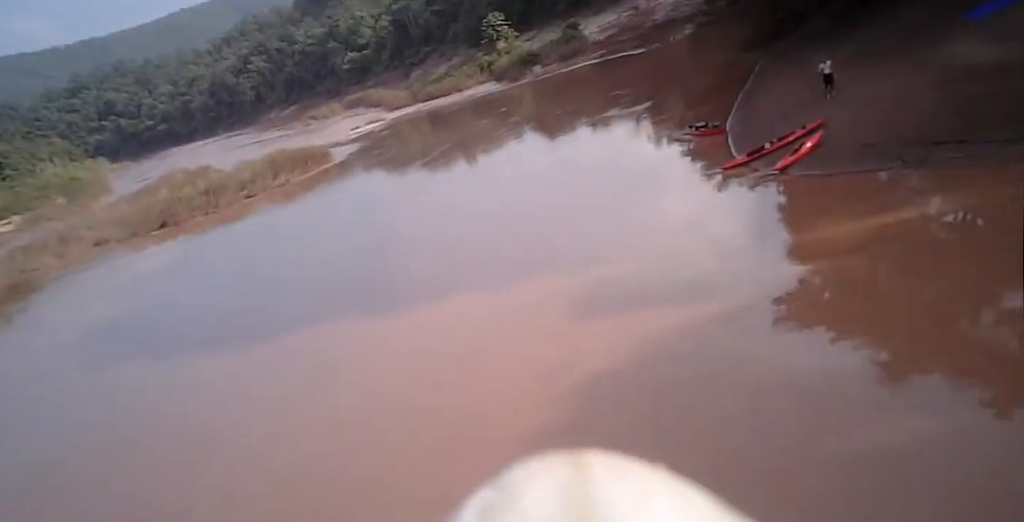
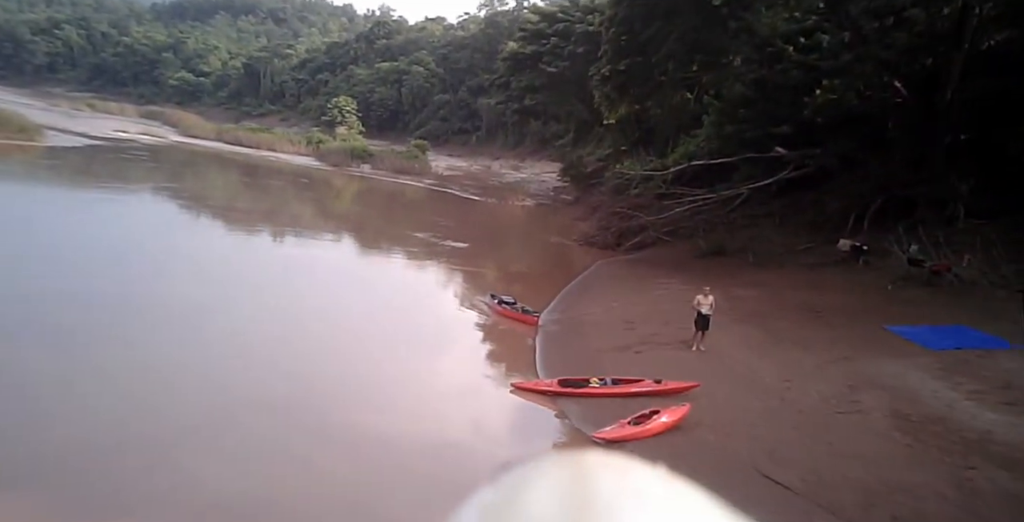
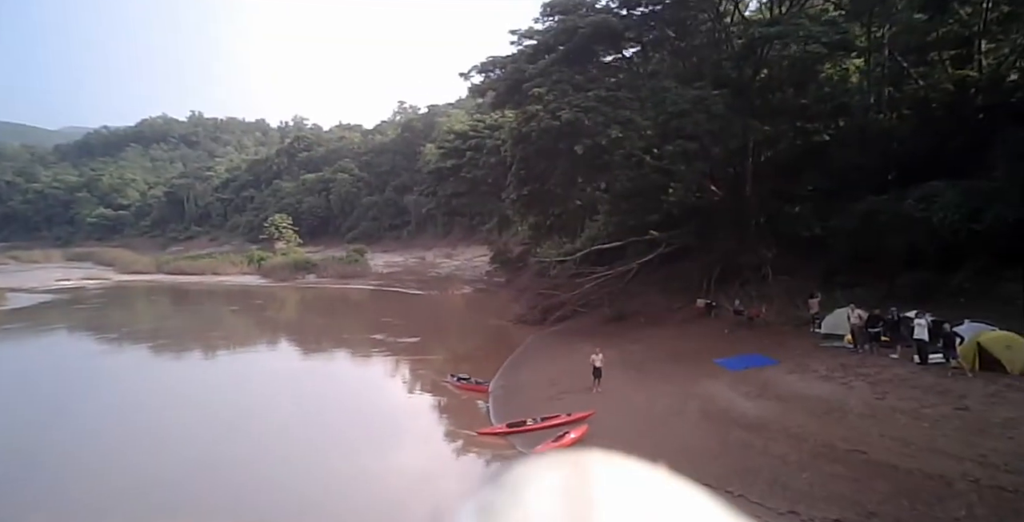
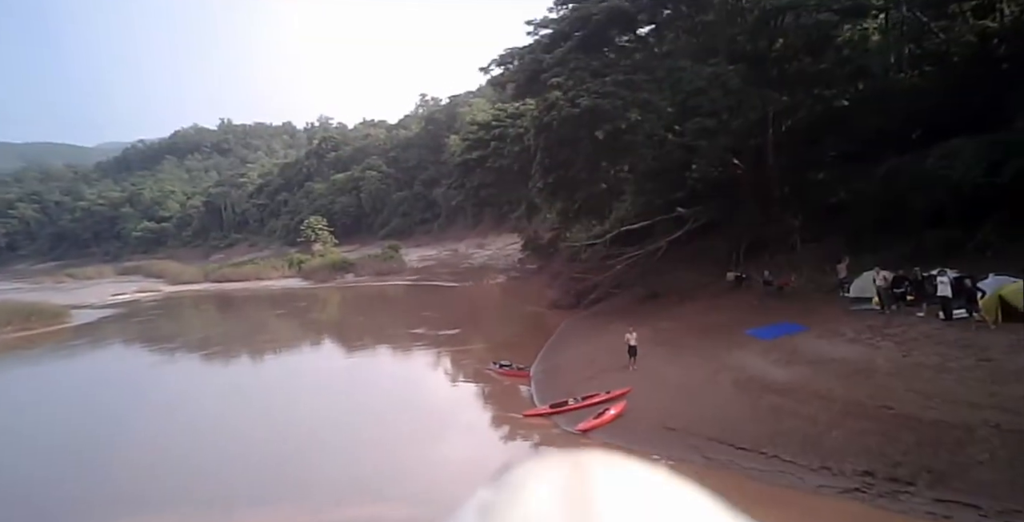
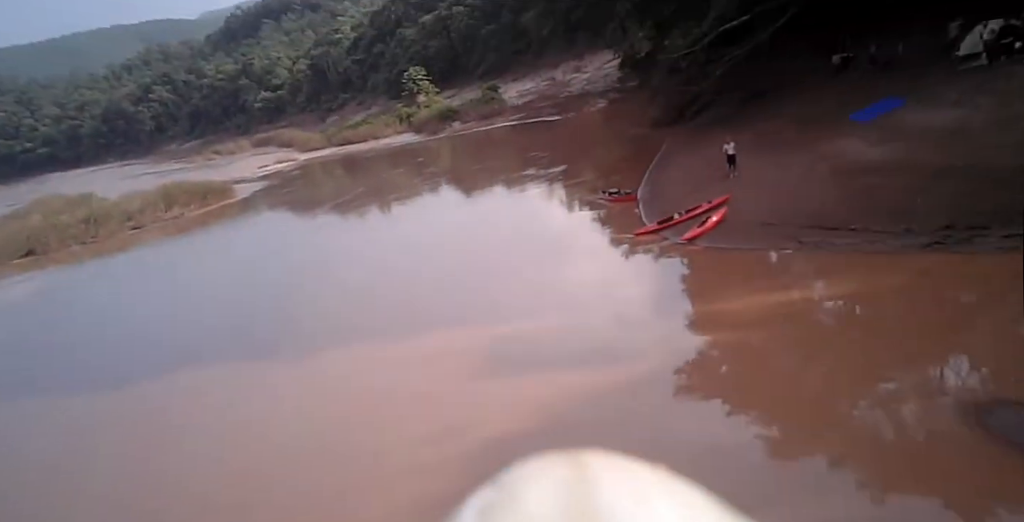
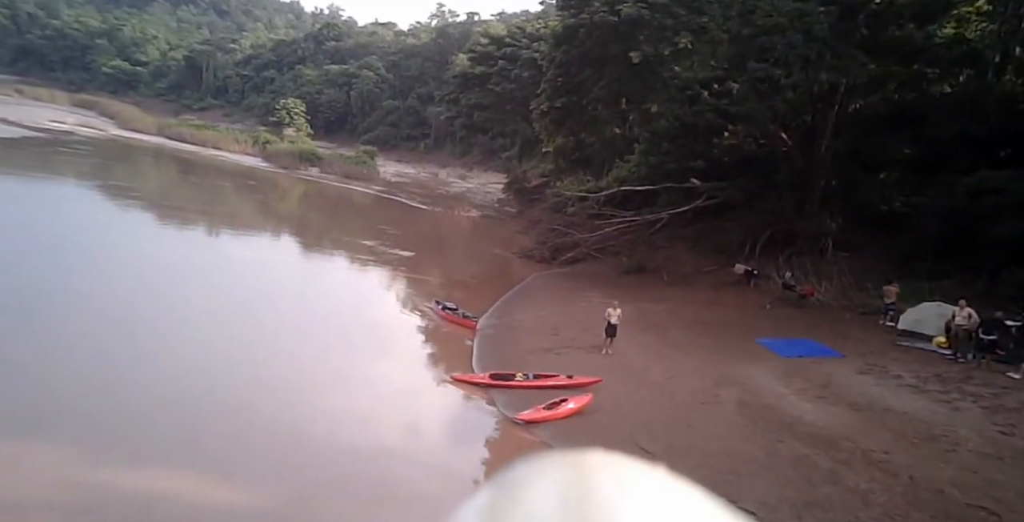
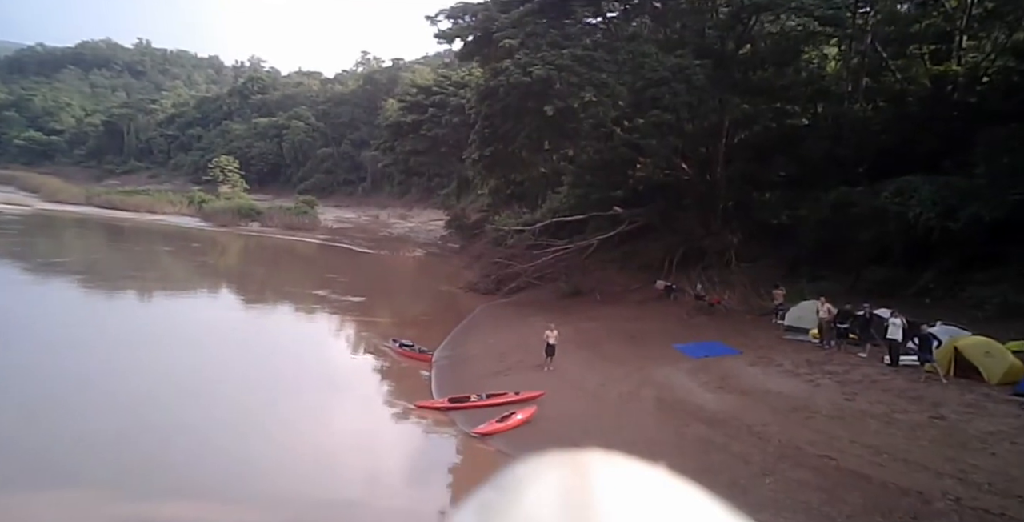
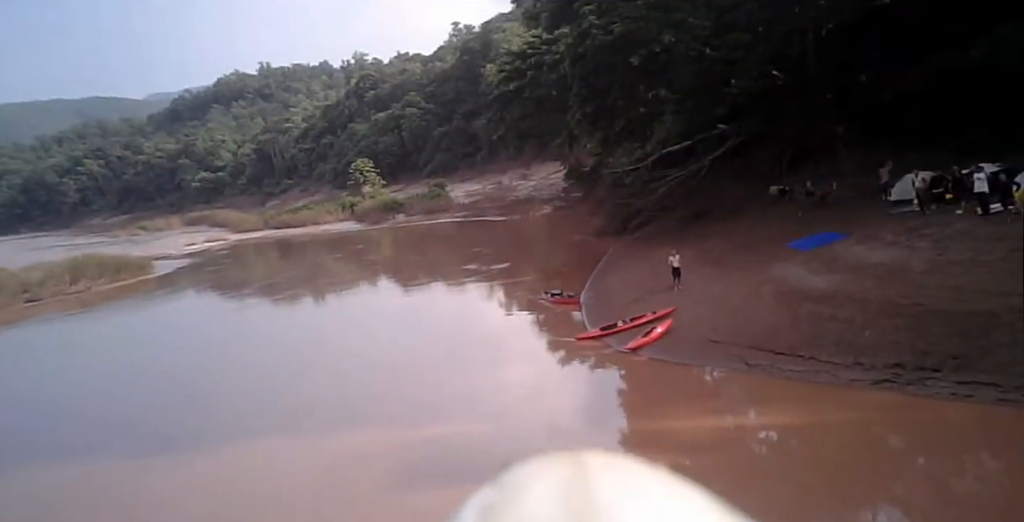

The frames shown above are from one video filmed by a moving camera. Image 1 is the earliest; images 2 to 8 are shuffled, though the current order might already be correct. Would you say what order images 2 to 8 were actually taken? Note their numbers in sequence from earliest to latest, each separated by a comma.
5, 8, 4, 3, 7, 6, 2
